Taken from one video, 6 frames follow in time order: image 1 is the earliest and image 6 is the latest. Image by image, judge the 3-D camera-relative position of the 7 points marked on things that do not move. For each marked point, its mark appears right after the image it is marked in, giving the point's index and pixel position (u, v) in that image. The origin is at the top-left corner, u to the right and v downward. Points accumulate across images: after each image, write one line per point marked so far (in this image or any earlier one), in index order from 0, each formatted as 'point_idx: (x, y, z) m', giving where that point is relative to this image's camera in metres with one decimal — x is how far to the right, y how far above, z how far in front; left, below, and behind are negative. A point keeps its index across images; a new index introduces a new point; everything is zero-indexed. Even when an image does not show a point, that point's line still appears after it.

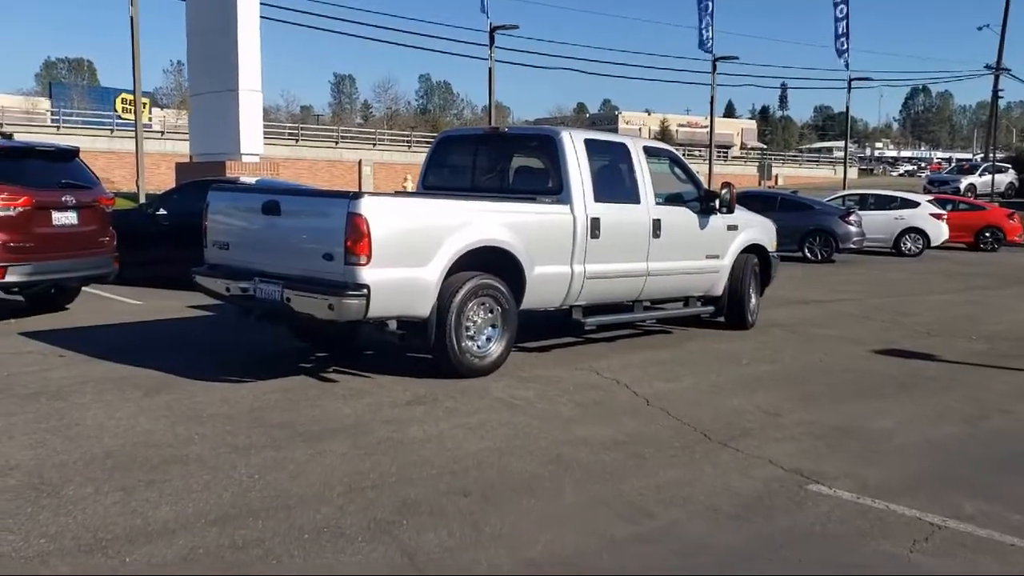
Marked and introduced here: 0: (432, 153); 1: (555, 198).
0: (-0.9, +1.5, +10.6) m
1: (+0.4, +0.9, +9.4) m
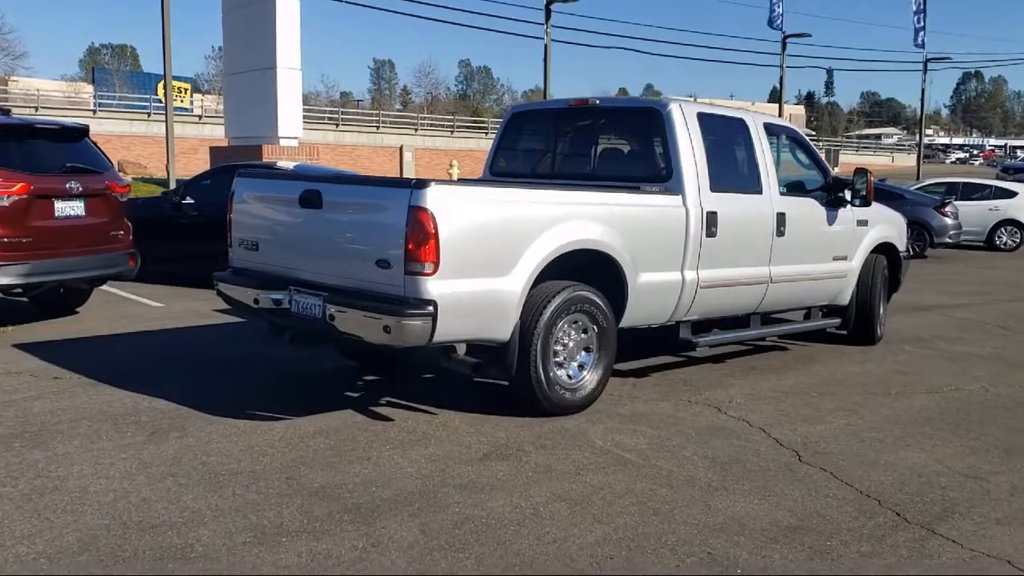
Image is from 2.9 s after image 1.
0: (-0.1, +1.4, +8.8) m
1: (+1.2, +0.8, +7.5) m
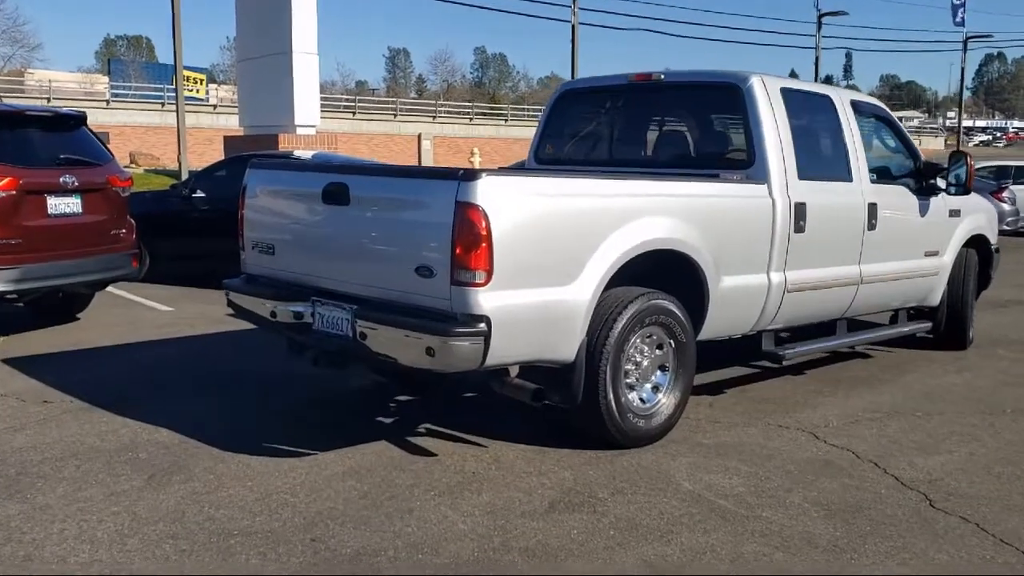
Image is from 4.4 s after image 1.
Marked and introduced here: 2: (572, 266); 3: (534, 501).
0: (+0.3, +1.4, +7.8) m
1: (+1.6, +0.8, +6.5) m
2: (+0.3, +0.1, +5.1) m
3: (+0.1, -1.1, +4.7) m
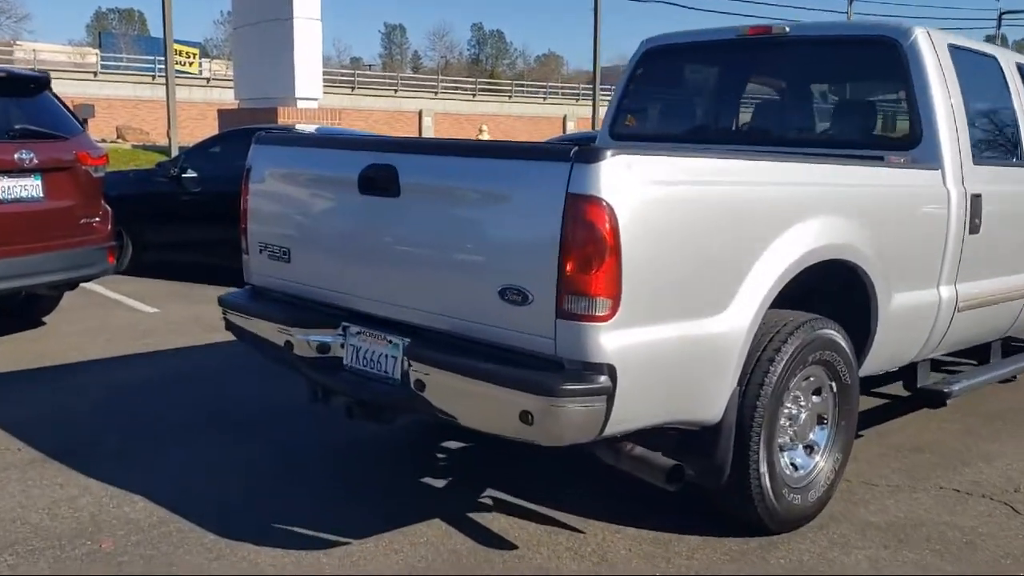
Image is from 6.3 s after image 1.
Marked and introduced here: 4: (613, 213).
0: (+0.7, +1.4, +6.2) m
1: (+2.0, +0.7, +4.9) m
2: (+0.8, 0.0, +3.6) m
3: (+0.6, -1.2, +3.2) m
4: (+0.3, +0.2, +3.2) m
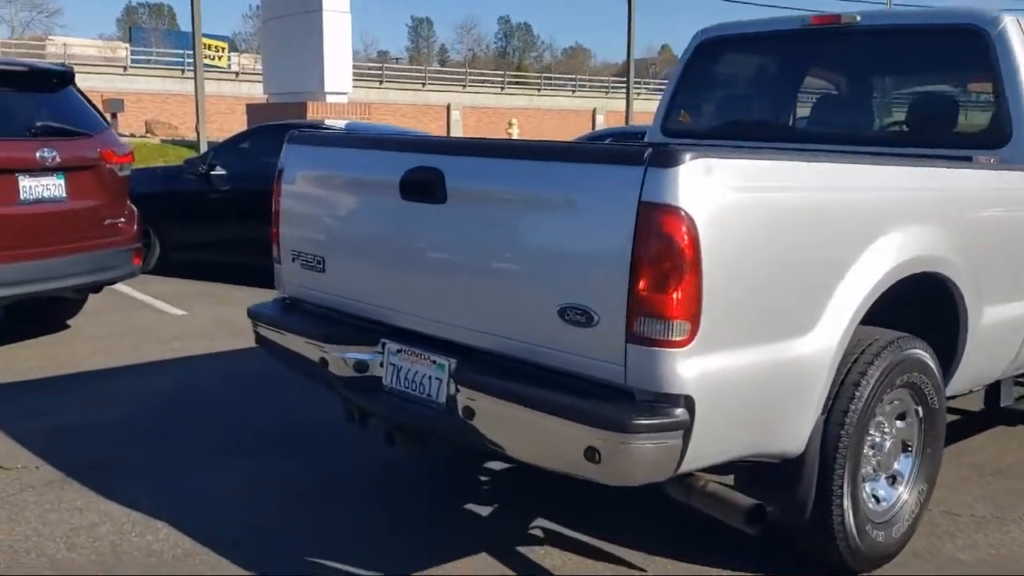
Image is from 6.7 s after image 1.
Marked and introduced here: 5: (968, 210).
0: (+1.0, +1.3, +5.8) m
1: (+2.2, +0.6, +4.5) m
2: (+1.0, -0.1, +3.2) m
3: (+0.8, -1.2, +2.9) m
4: (+0.5, +0.2, +2.8) m
5: (+1.8, +0.3, +3.9) m
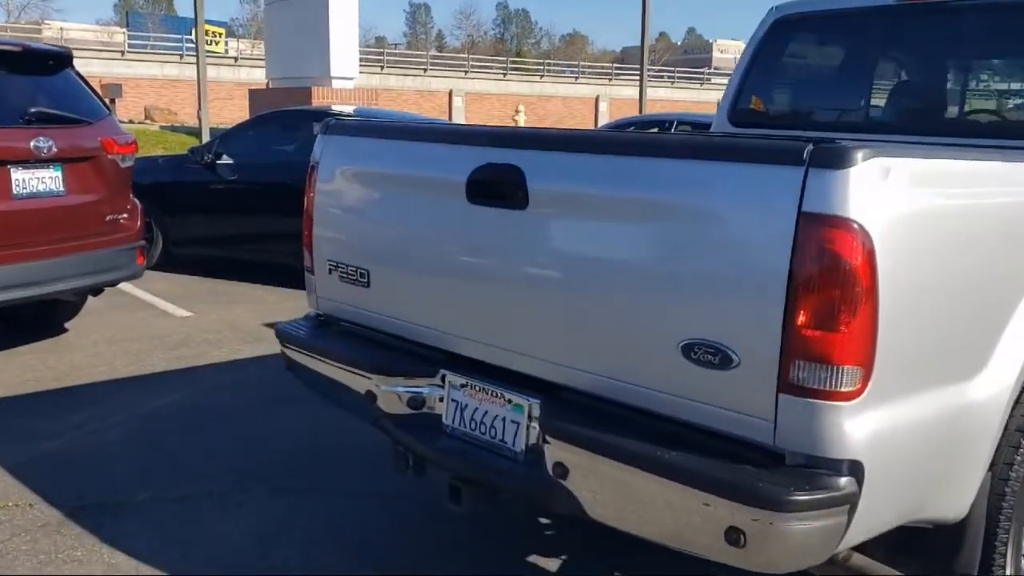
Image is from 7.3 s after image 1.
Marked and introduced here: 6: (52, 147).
0: (+1.3, +1.3, +5.2) m
1: (+2.5, +0.6, +3.9) m
2: (+1.3, -0.1, +2.6) m
3: (+1.0, -1.3, +2.3) m
4: (+0.8, +0.1, +2.2) m
5: (+2.1, +0.2, +3.3) m
6: (-2.9, +0.9, +6.0) m
